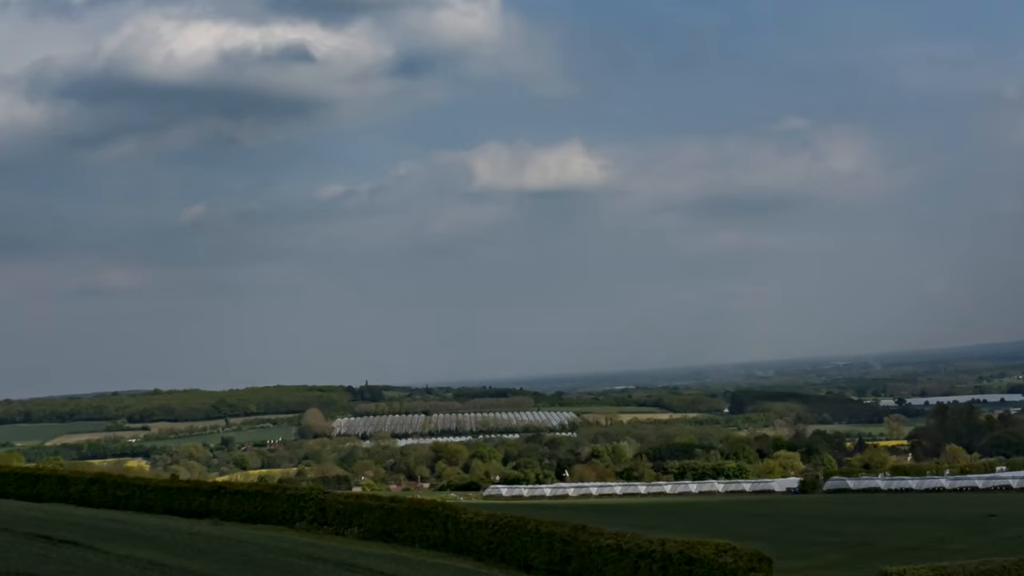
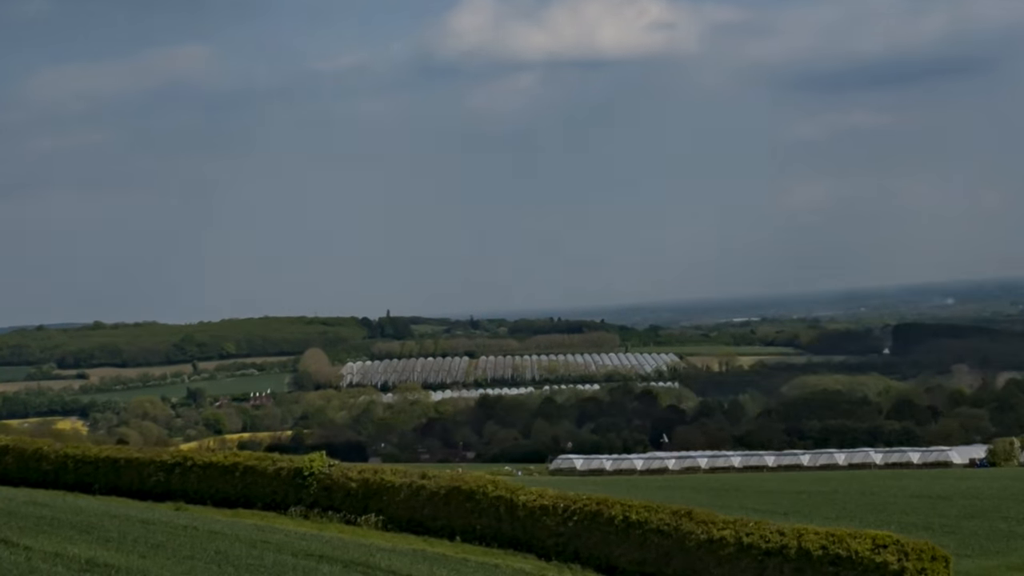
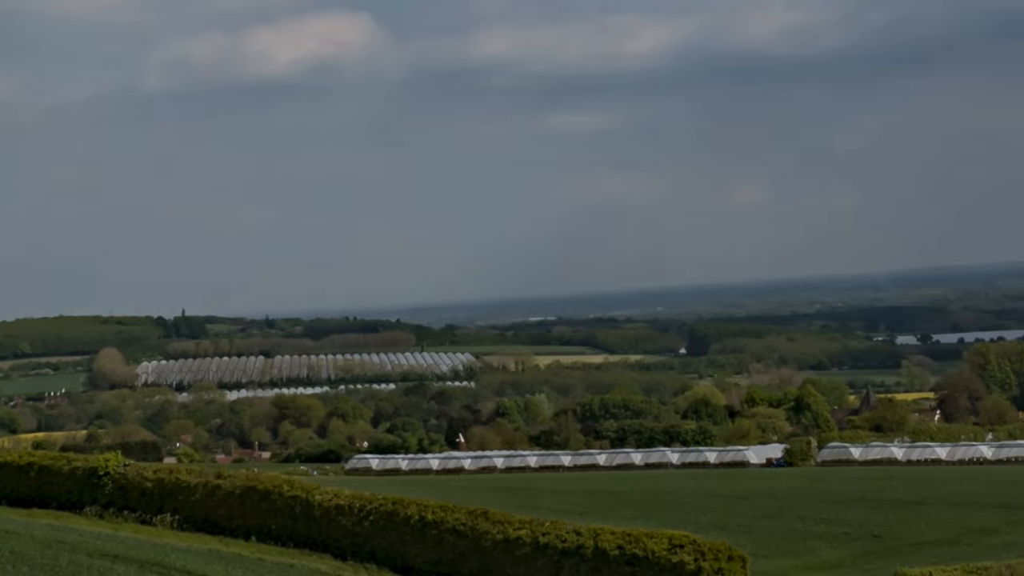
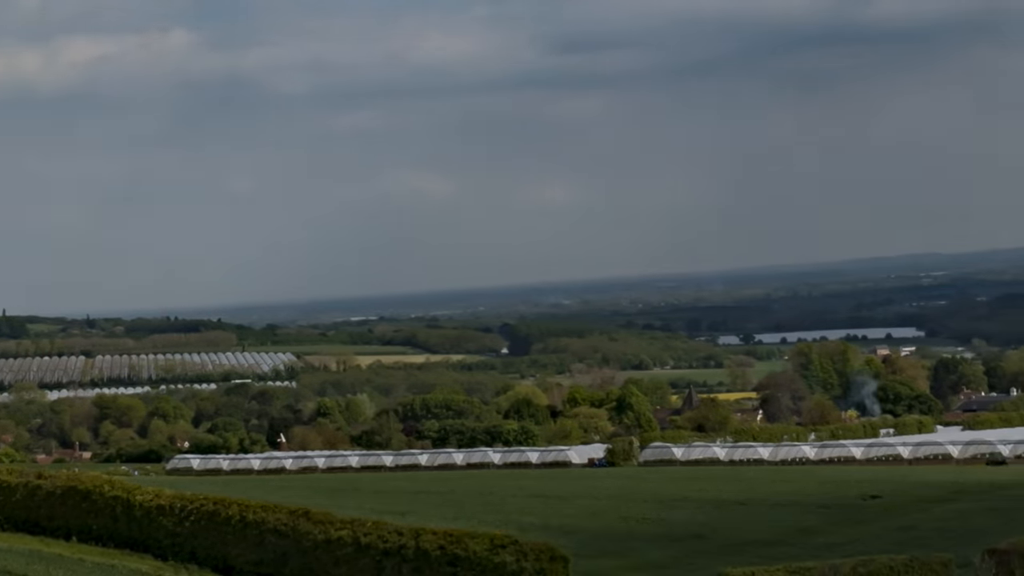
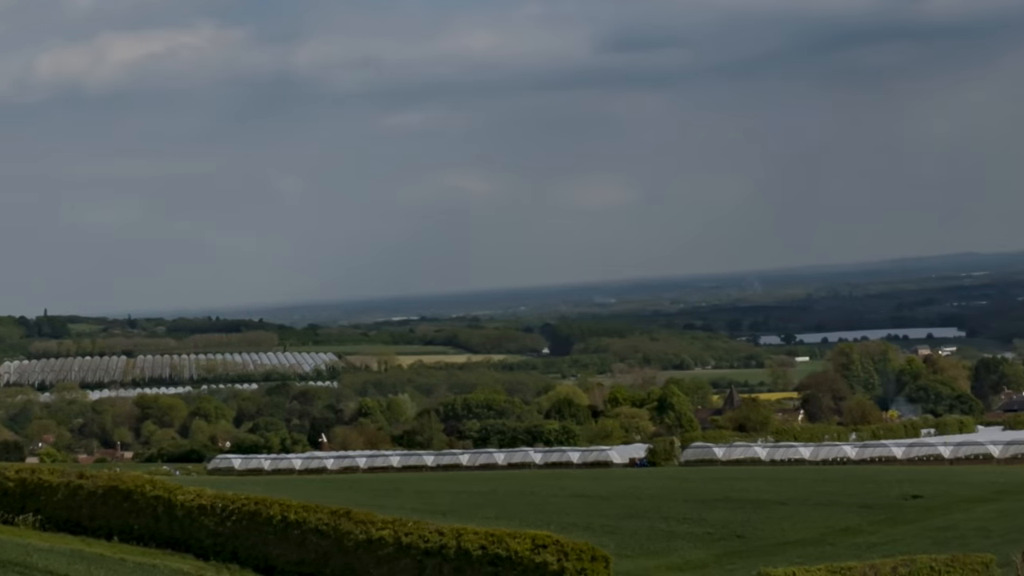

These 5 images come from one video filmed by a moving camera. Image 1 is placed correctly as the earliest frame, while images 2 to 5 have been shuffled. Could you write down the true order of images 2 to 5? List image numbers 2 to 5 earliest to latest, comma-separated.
2, 3, 5, 4
